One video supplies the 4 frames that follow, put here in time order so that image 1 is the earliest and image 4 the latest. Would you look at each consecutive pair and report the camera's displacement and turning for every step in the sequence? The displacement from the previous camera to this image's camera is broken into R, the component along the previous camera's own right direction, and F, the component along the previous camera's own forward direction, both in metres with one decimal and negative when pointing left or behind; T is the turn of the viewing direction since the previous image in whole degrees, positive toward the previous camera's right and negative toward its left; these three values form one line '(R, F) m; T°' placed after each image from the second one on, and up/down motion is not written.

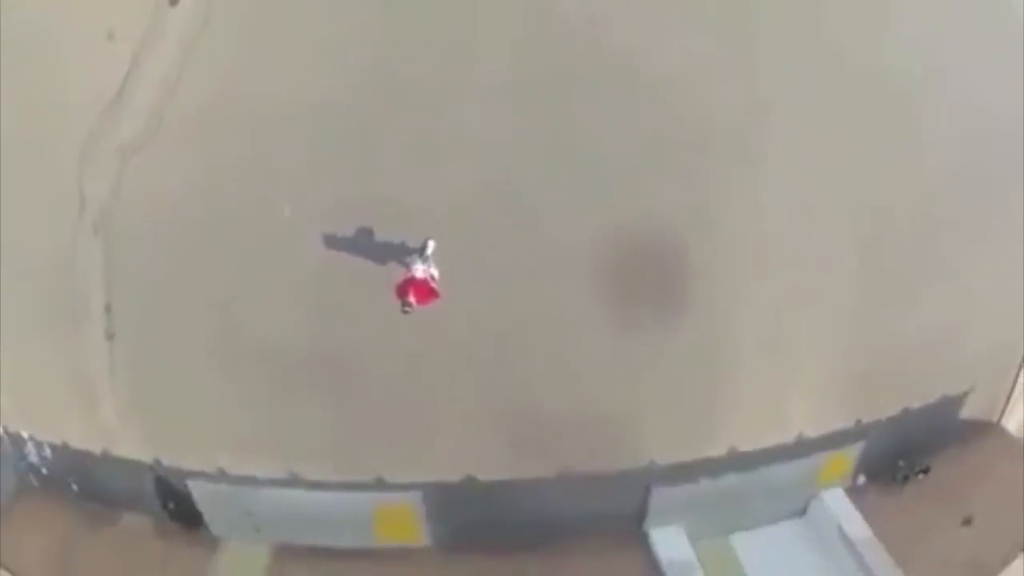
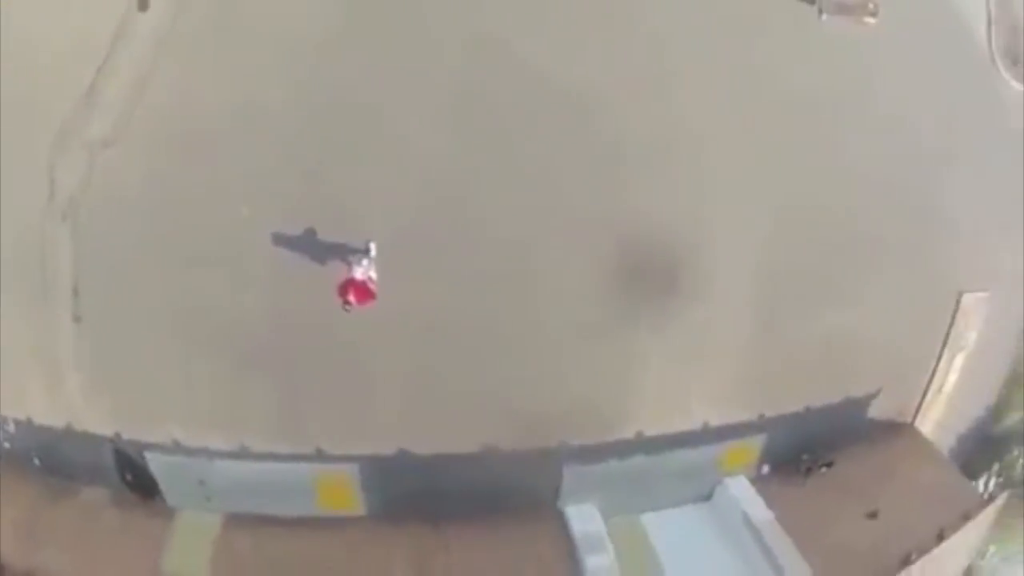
(0.0, -0.1) m; +2°
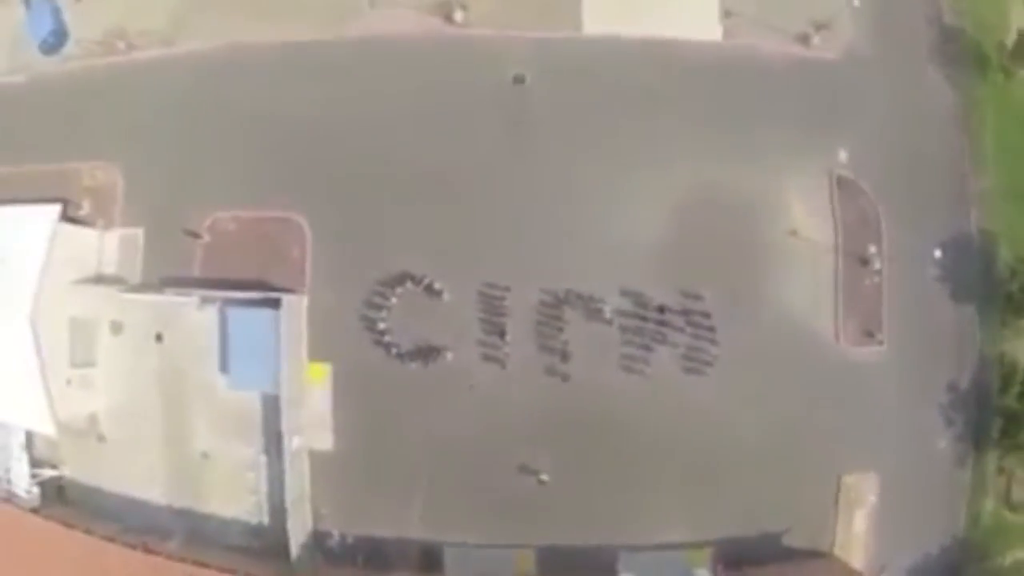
(0.0, -0.9) m; -1°
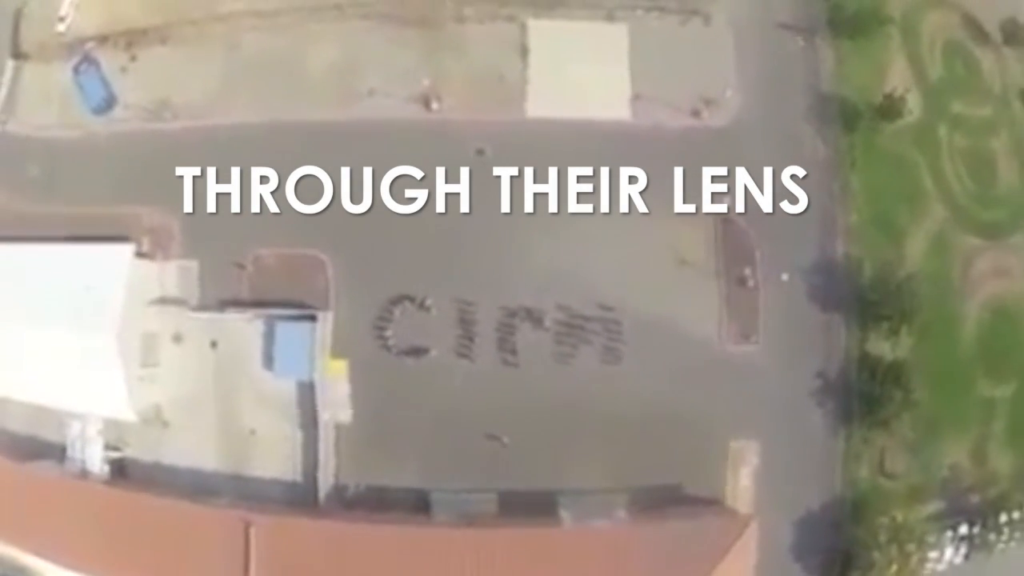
(+0.2, -1.3) m; 0°
